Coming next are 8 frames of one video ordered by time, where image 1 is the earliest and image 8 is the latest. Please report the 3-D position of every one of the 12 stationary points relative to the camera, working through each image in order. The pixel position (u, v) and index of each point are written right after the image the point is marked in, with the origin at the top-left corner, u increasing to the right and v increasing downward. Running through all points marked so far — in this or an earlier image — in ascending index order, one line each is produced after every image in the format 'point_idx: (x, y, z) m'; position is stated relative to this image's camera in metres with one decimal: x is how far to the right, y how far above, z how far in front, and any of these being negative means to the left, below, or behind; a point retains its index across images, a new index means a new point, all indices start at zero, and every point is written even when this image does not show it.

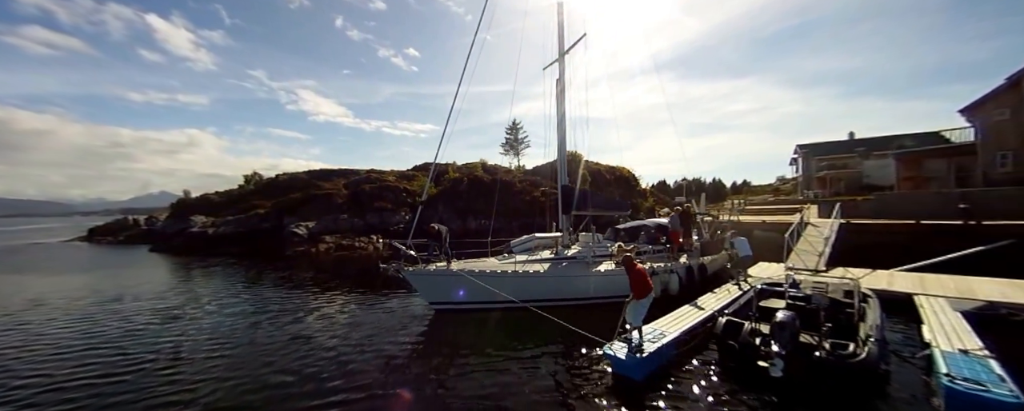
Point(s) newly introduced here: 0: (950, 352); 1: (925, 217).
0: (+9.8, -3.0, +7.6) m
1: (+22.0, -0.4, +19.8) m
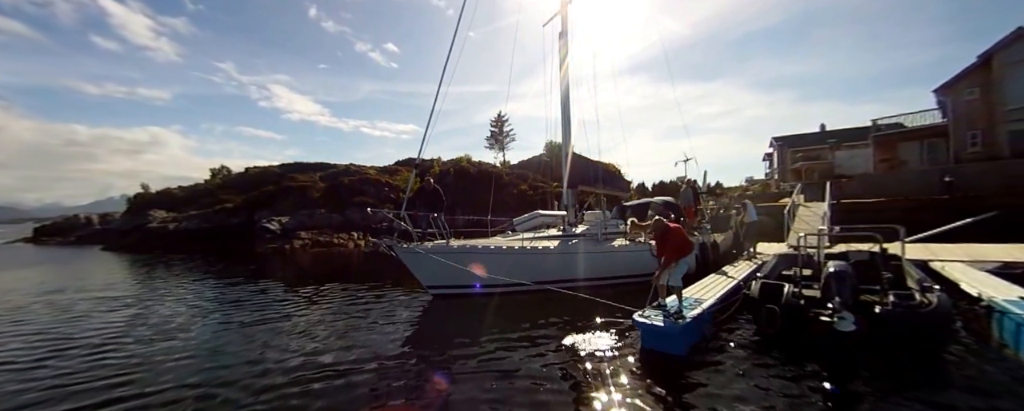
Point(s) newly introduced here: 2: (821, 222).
0: (+10.0, -2.0, +7.2) m
1: (+21.5, +0.6, +20.0) m
2: (+13.6, -0.6, +16.2) m
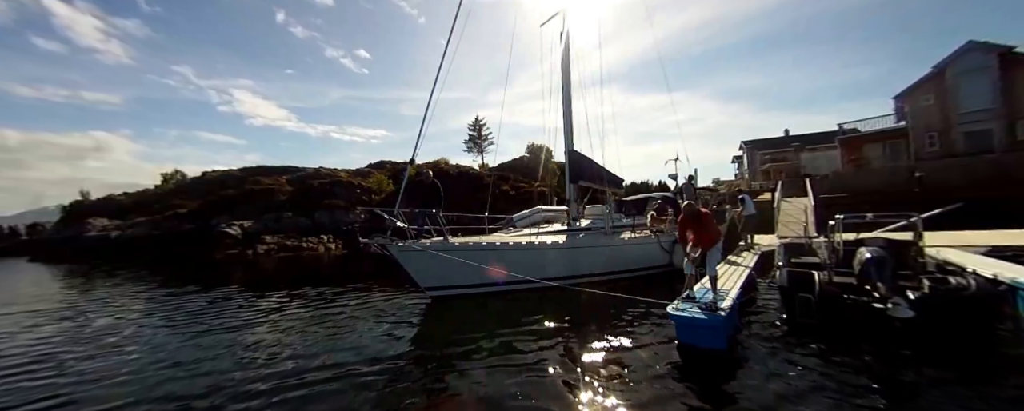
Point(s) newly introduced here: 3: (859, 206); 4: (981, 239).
0: (+10.2, -1.6, +7.1) m
1: (+20.5, +0.9, +20.8) m
2: (+13.0, -0.3, +16.4) m
3: (+17.7, -0.1, +18.9) m
4: (+15.7, -1.2, +12.6) m
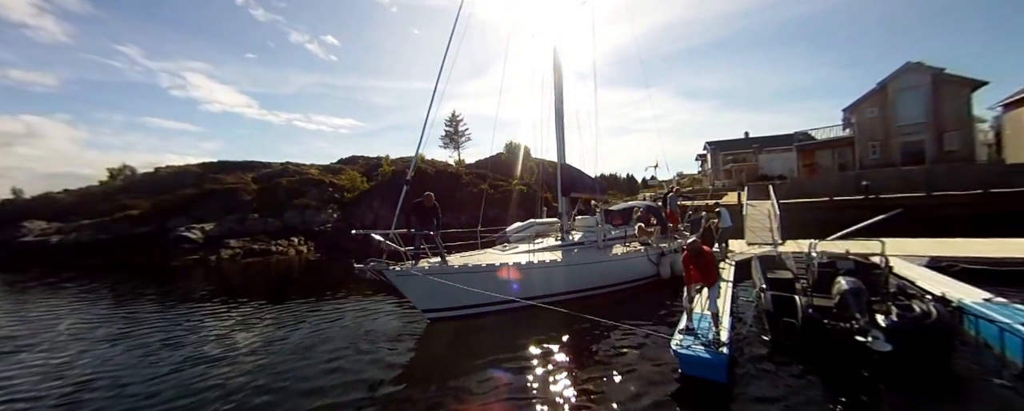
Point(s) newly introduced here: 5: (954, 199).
0: (+9.9, -2.1, +7.9) m
1: (+19.3, +0.7, +22.3) m
2: (+12.0, -0.6, +17.3) m
3: (+16.6, -0.3, +20.1) m
4: (+15.0, -1.6, +13.7) m
5: (+21.2, +0.3, +17.9) m
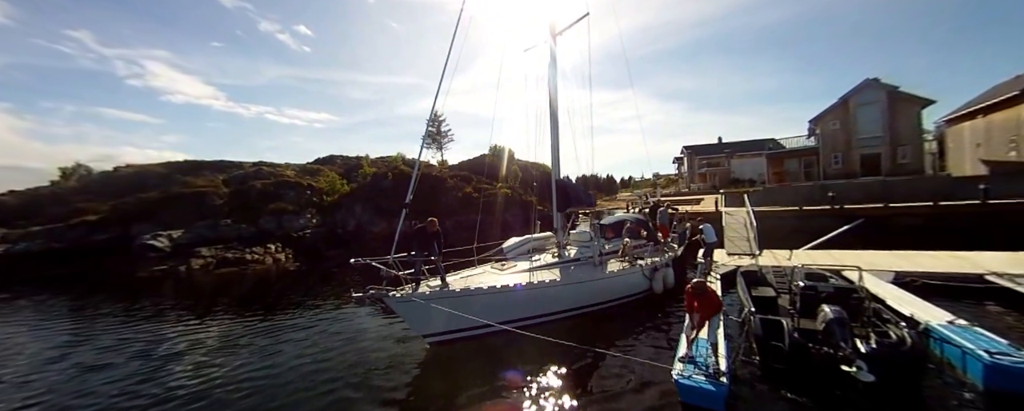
0: (+9.9, -2.7, +8.4) m
1: (+18.3, +0.2, +23.4) m
2: (+11.4, -1.1, +18.0) m
3: (+15.7, -0.8, +21.0) m
4: (+14.6, -2.2, +14.6) m
5: (+20.5, -0.2, +19.1) m
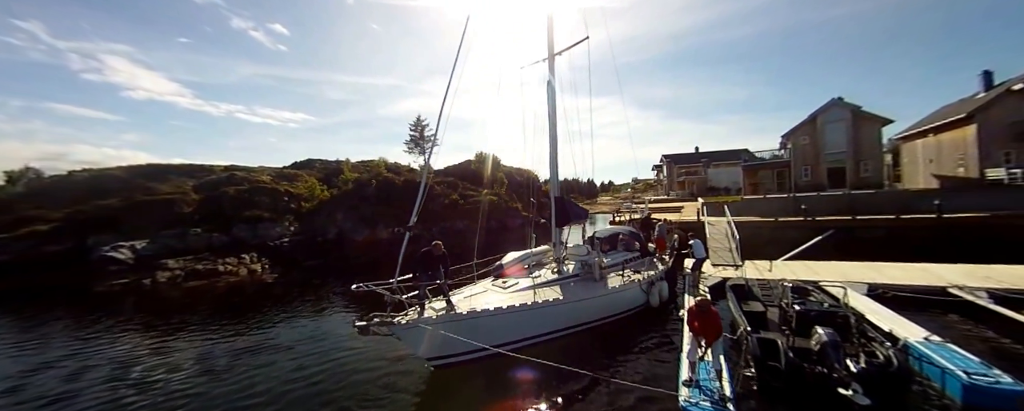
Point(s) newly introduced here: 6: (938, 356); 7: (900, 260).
0: (+9.8, -3.2, +8.9) m
1: (+17.3, -0.5, +24.3) m
2: (+10.8, -1.7, +18.5) m
3: (+14.9, -1.5, +21.8) m
4: (+14.2, -2.8, +15.3) m
5: (+19.8, -0.9, +20.2) m
6: (+9.2, -3.2, +8.1) m
7: (+20.6, -2.9, +19.7) m
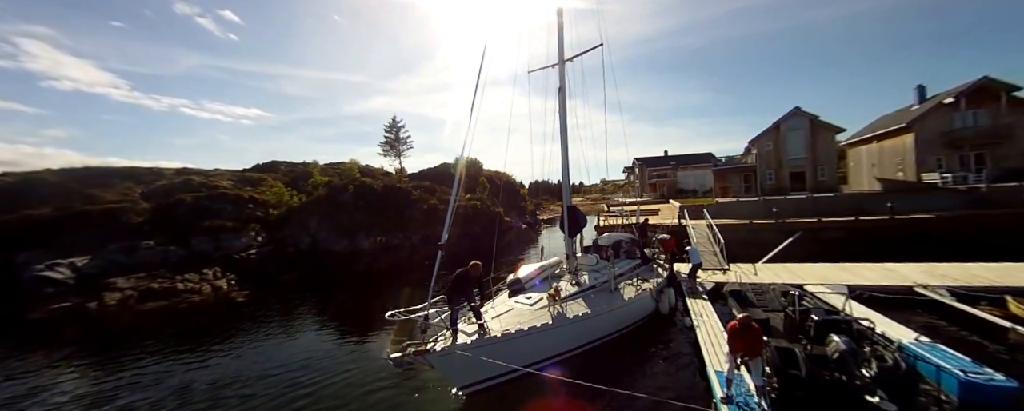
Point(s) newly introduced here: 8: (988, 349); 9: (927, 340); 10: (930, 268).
0: (+10.2, -3.5, +9.3) m
1: (+16.2, -0.7, +25.5) m
2: (+10.2, -2.0, +19.0) m
3: (+14.0, -1.7, +22.7) m
4: (+13.9, -3.0, +16.2) m
5: (+19.1, -1.1, +21.6) m
6: (+9.7, -3.5, +8.5) m
7: (+19.9, -3.1, +21.2) m
8: (+14.2, -4.3, +11.1) m
9: (+10.7, -3.5, +9.5) m
10: (+19.0, -2.8, +16.8) m
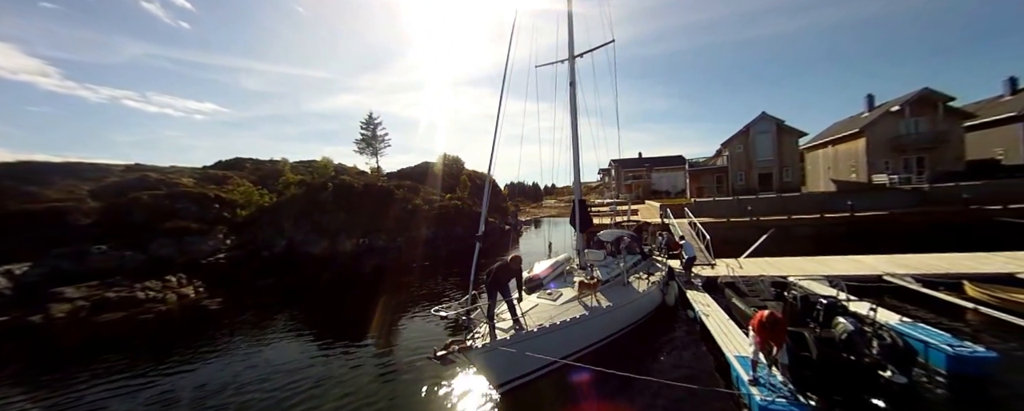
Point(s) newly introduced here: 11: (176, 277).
0: (+10.6, -3.3, +9.9) m
1: (+15.1, -0.7, +26.4) m
2: (+9.7, -1.9, +19.5) m
3: (+13.2, -1.7, +23.5) m
4: (+13.7, -2.9, +17.0) m
5: (+18.3, -1.0, +22.8) m
6: (+10.1, -3.3, +8.9) m
7: (+19.2, -3.0, +22.5) m
8: (+14.4, -4.2, +12.0) m
9: (+11.0, -3.3, +10.1) m
10: (+18.7, -2.7, +18.1) m
11: (-17.3, -3.3, +18.3) m
